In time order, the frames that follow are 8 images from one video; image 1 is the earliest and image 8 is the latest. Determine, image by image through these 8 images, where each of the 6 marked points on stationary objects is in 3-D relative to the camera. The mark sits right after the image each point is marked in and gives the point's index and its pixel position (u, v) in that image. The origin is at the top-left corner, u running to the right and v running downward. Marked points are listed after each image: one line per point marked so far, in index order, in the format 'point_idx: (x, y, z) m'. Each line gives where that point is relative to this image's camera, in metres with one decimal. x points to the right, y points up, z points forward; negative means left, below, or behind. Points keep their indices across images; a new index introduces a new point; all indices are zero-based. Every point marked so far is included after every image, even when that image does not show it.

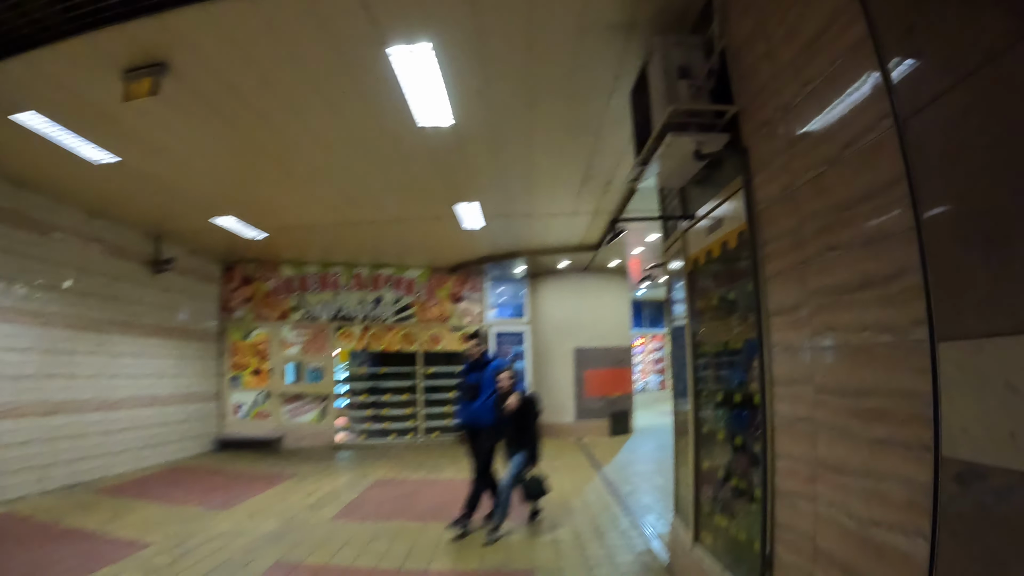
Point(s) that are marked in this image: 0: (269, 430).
0: (-2.2, -1.3, +9.6) m
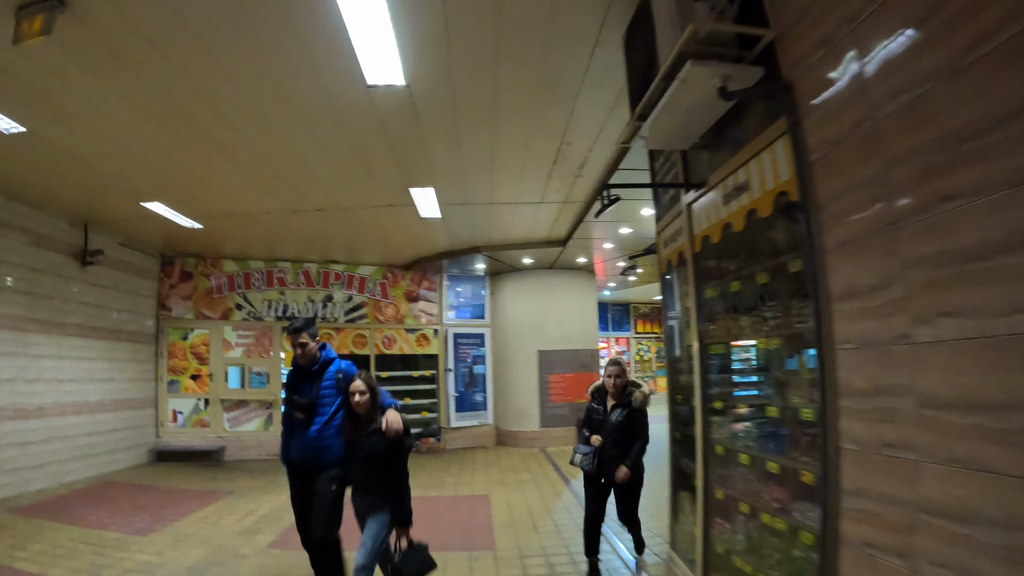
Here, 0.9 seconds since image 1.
0: (-2.6, -1.2, +8.8) m
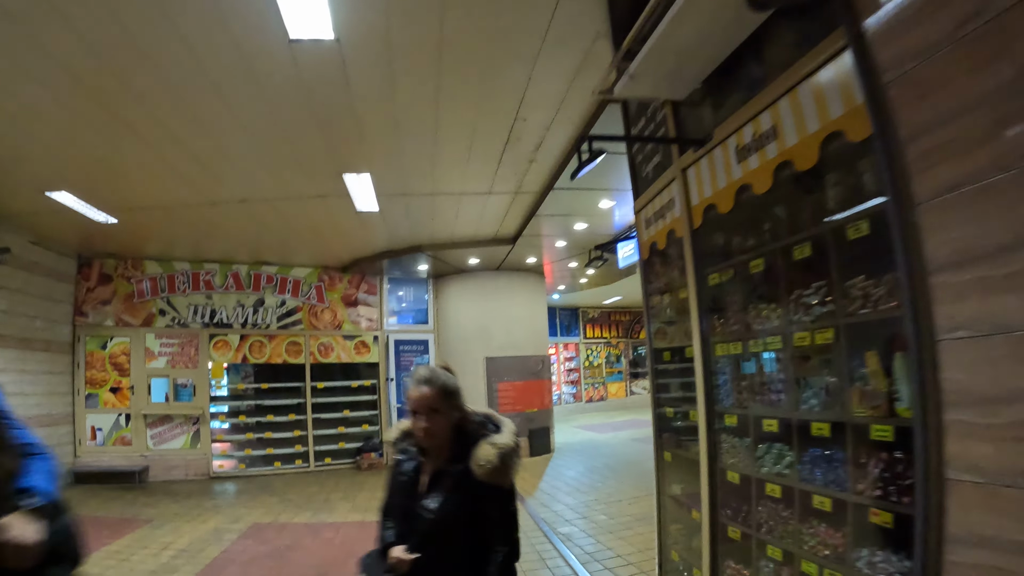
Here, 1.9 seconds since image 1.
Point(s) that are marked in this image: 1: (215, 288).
0: (-3.0, -1.3, +8.1) m
1: (-2.4, 0.0, +8.6) m
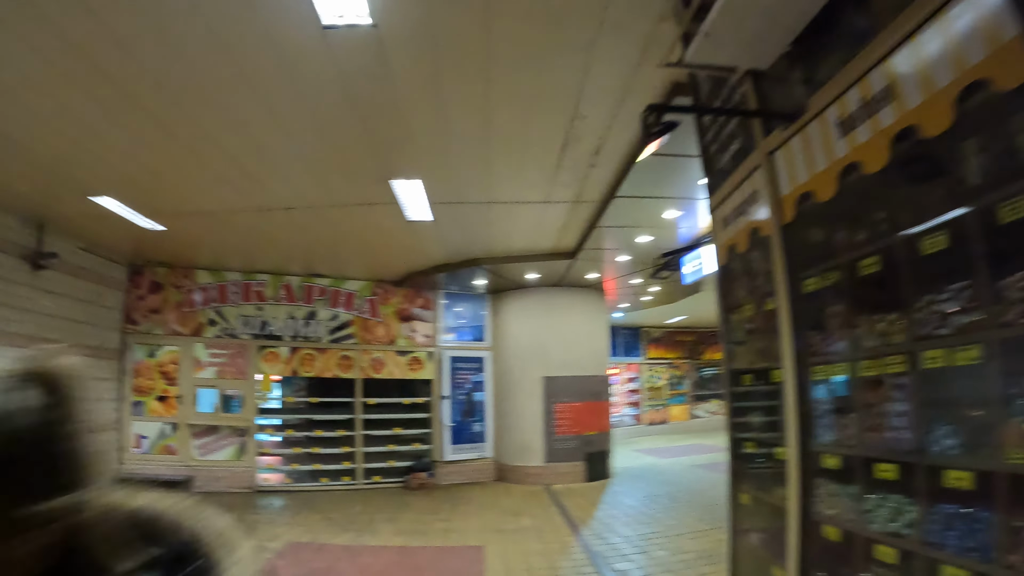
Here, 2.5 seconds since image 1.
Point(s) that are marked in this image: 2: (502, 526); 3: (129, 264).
0: (-2.6, -1.3, +7.8) m
1: (-2.0, -0.1, +8.4) m
2: (-0.1, -1.3, +5.8) m
3: (-3.0, +0.2, +8.2) m
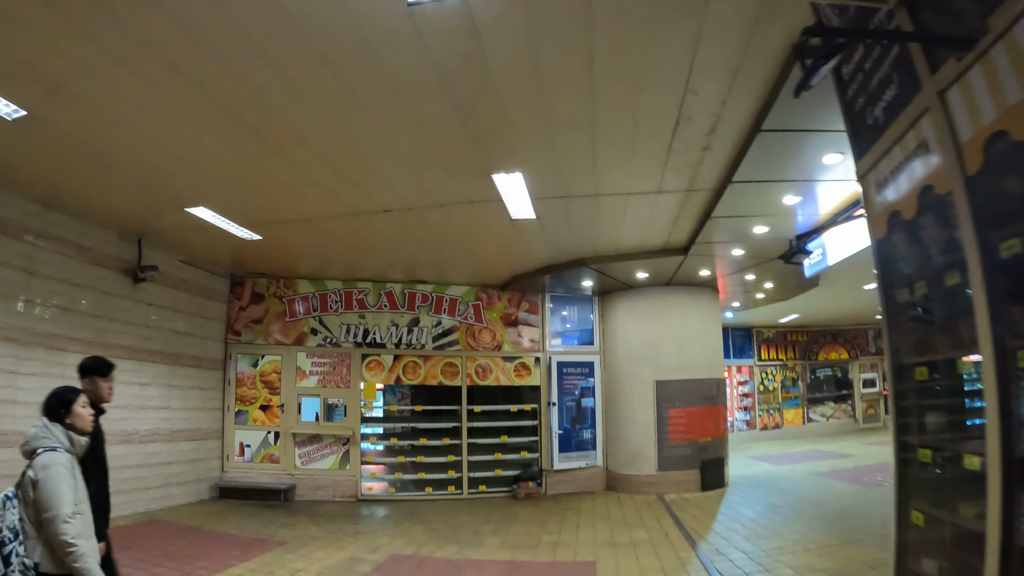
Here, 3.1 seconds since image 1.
0: (-1.8, -1.4, +7.7) m
1: (-1.1, -0.1, +8.3) m
2: (+0.5, -1.3, +5.5) m
3: (-2.2, +0.1, +8.2) m
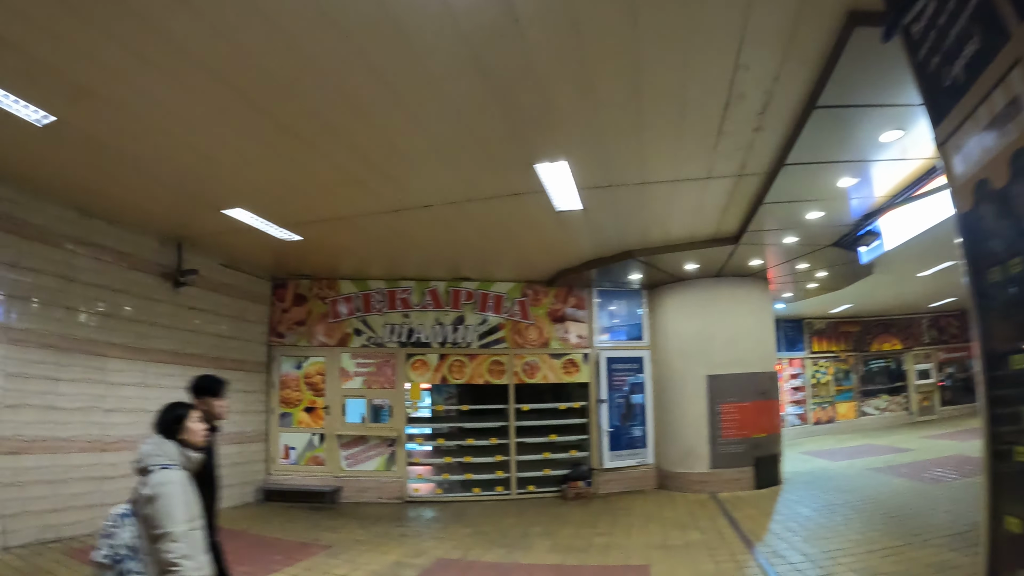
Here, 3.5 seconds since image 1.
0: (-1.4, -1.4, +7.7) m
1: (-0.8, -0.1, +8.1) m
2: (+0.8, -1.3, +5.3) m
3: (-1.9, +0.1, +8.1) m
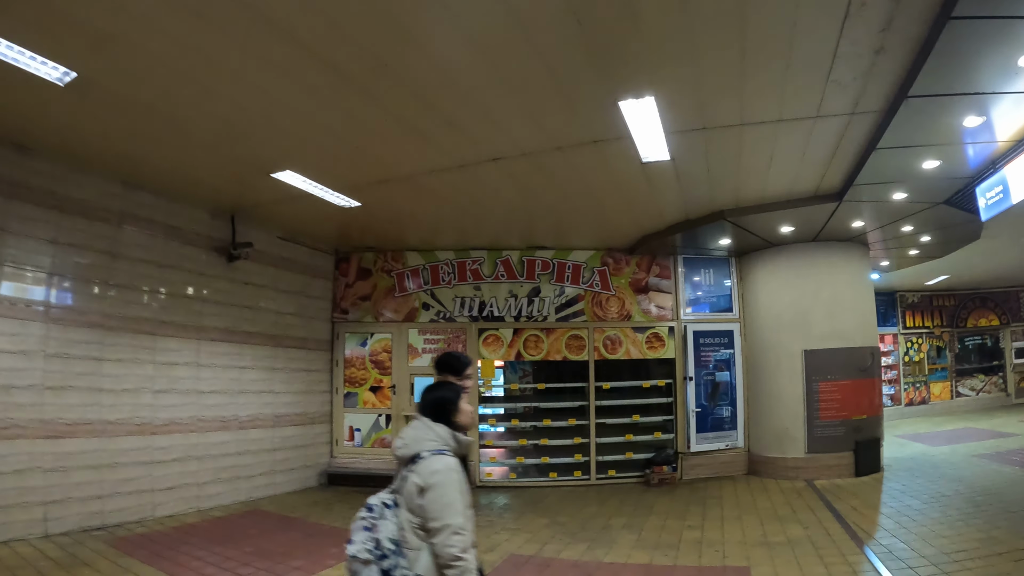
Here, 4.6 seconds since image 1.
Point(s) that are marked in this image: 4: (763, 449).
0: (-0.9, -1.2, +7.3) m
1: (-0.2, +0.1, +7.7) m
2: (+1.2, -1.1, +4.7) m
3: (-1.3, +0.3, +7.7) m
4: (+1.7, -1.1, +7.3) m
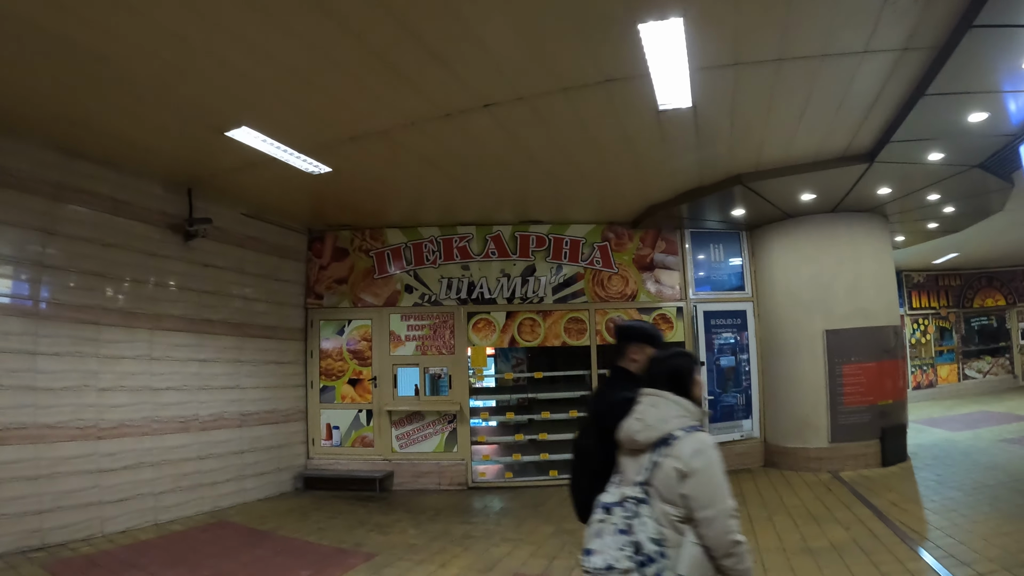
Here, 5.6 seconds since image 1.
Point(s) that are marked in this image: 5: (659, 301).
0: (-0.9, -1.1, +6.6) m
1: (-0.3, +0.2, +7.0) m
2: (+1.2, -1.0, +4.1) m
3: (-1.4, +0.4, +7.0) m
4: (+1.7, -1.0, +6.7) m
5: (+0.9, -0.1, +7.1) m
